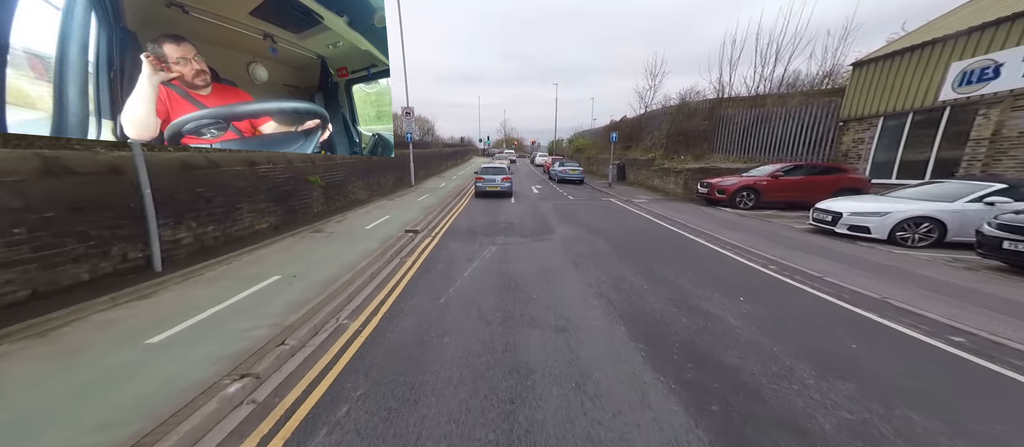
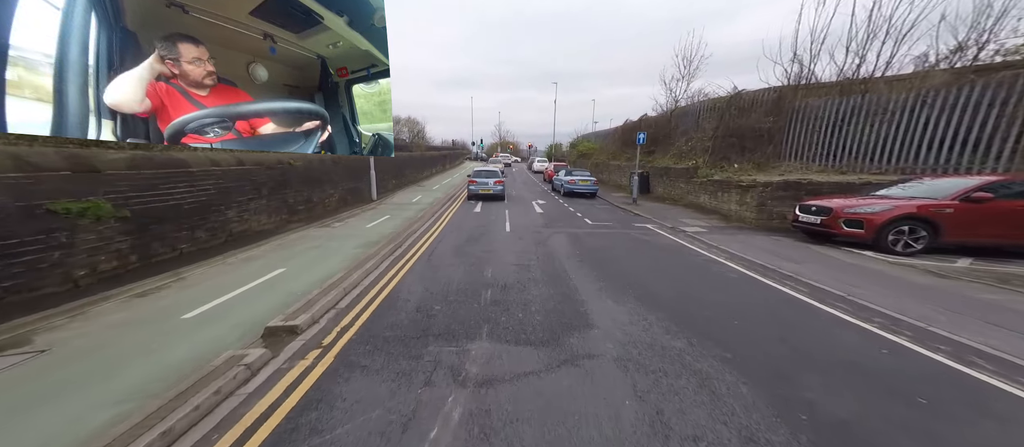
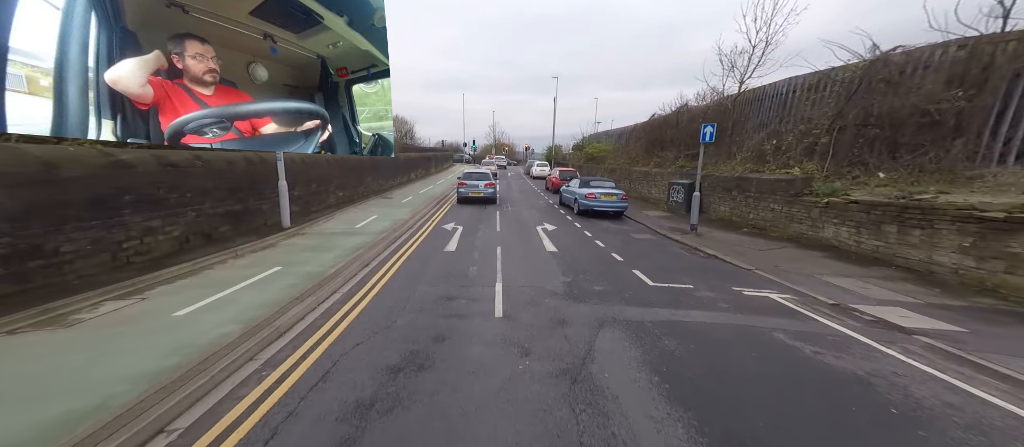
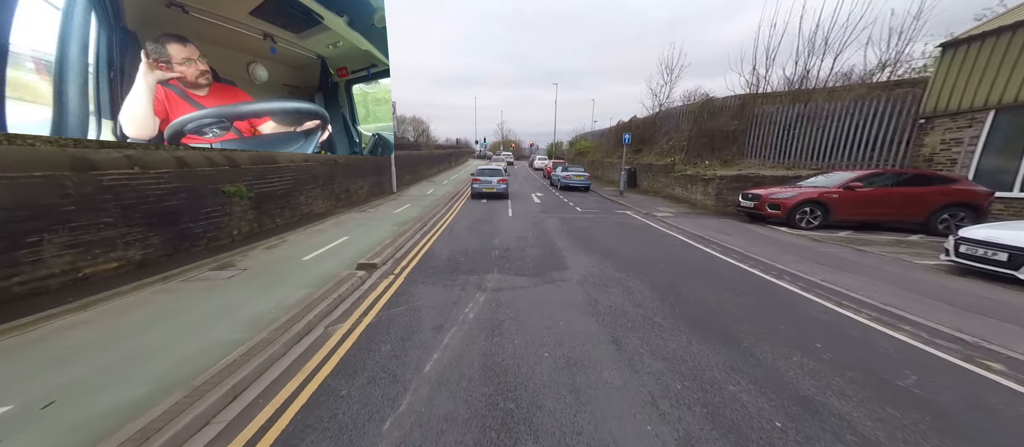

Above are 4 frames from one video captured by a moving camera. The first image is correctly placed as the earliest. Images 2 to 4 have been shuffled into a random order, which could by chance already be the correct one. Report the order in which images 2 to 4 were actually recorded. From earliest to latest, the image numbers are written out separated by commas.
4, 2, 3
